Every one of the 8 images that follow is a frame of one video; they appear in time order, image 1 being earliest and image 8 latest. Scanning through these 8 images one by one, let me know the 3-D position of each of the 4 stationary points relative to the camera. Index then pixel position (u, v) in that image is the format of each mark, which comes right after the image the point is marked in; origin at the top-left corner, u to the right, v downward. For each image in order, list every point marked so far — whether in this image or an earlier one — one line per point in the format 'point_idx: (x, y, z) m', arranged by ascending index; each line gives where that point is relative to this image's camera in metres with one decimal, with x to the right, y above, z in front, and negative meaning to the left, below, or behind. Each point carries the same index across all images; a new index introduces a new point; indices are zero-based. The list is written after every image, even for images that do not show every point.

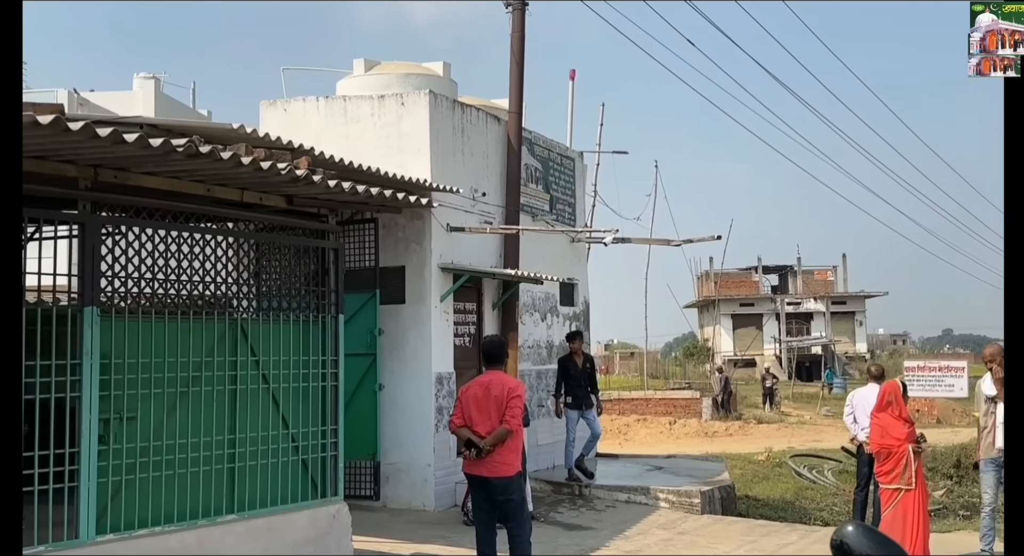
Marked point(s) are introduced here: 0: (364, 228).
0: (-1.3, +0.4, +9.7) m
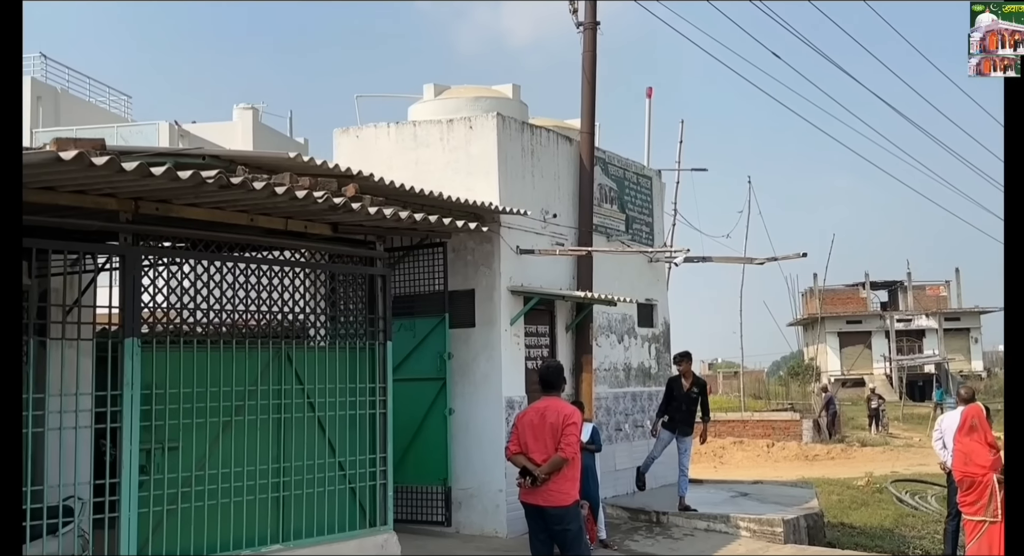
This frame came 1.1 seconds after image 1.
0: (-0.7, +0.2, +9.7) m
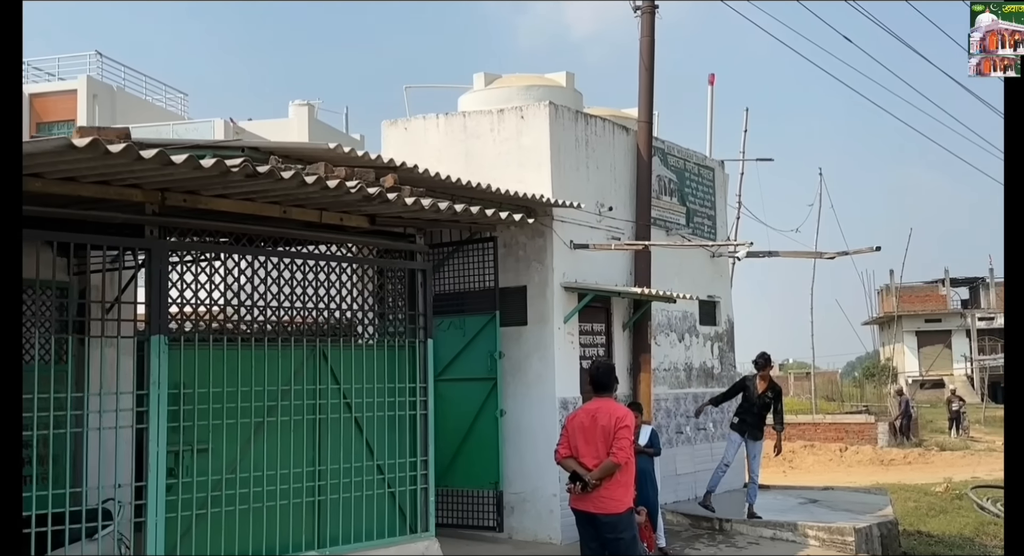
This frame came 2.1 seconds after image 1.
0: (-0.2, +0.3, +9.3) m
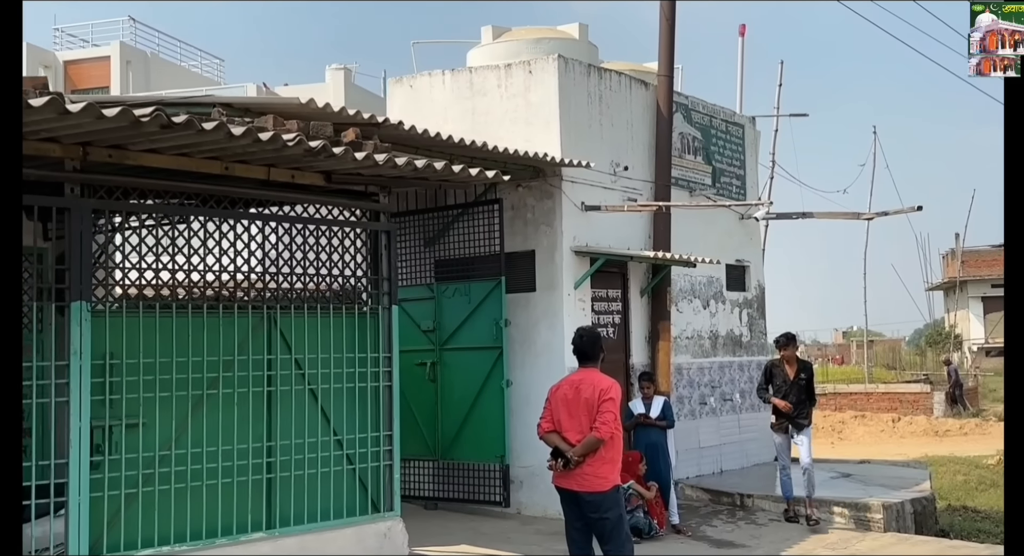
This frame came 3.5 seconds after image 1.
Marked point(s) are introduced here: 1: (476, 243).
0: (-0.2, +0.5, +8.9) m
1: (-0.3, +0.3, +9.0) m
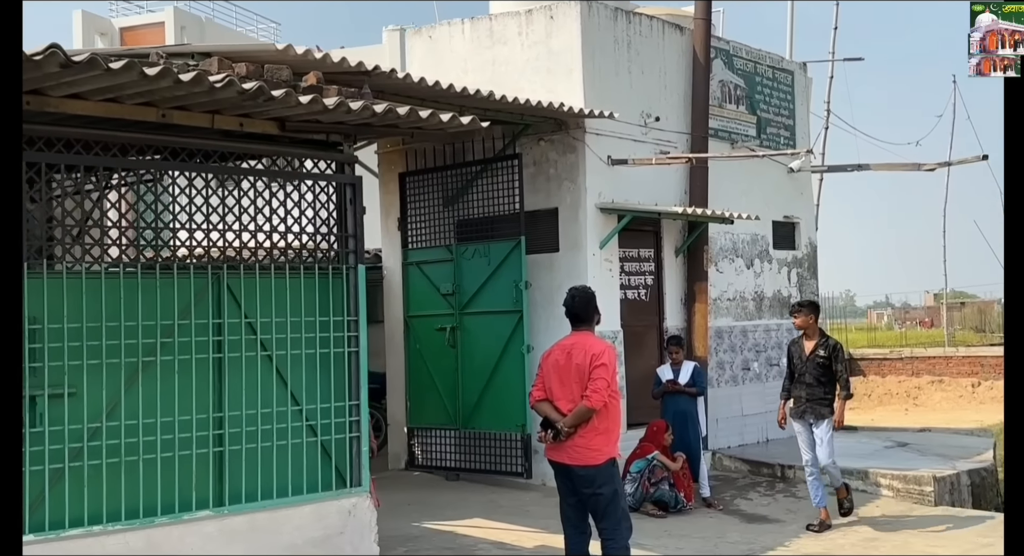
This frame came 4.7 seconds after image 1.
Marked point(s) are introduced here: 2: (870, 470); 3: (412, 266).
0: (0.0, +0.9, +8.4) m
1: (-0.2, +0.6, +8.5) m
2: (+2.7, -1.4, +8.3) m
3: (-0.8, +0.1, +9.0) m
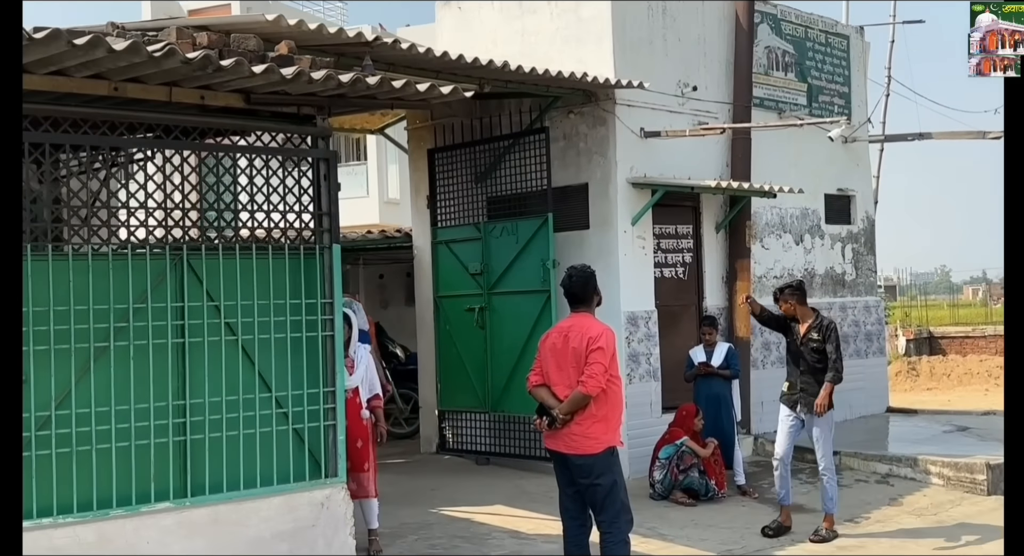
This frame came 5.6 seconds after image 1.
0: (+0.2, +1.0, +8.1) m
1: (+0.1, +0.7, +8.3) m
2: (+2.9, -1.3, +7.8) m
3: (-0.6, +0.3, +8.8) m
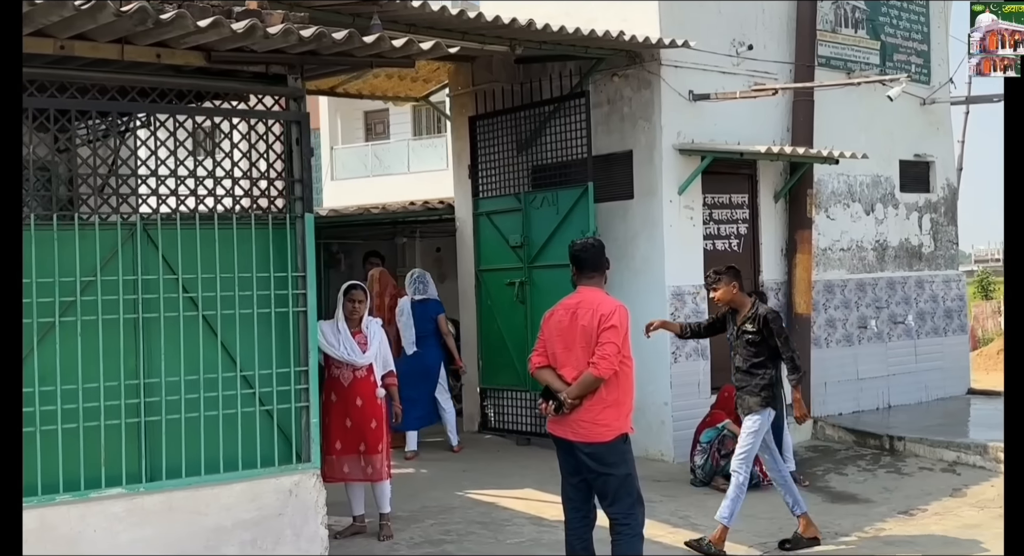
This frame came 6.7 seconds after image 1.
0: (+0.5, +1.2, +7.7) m
1: (+0.3, +0.9, +7.9) m
2: (+3.1, -1.1, +7.1) m
3: (-0.2, +0.5, +8.4) m
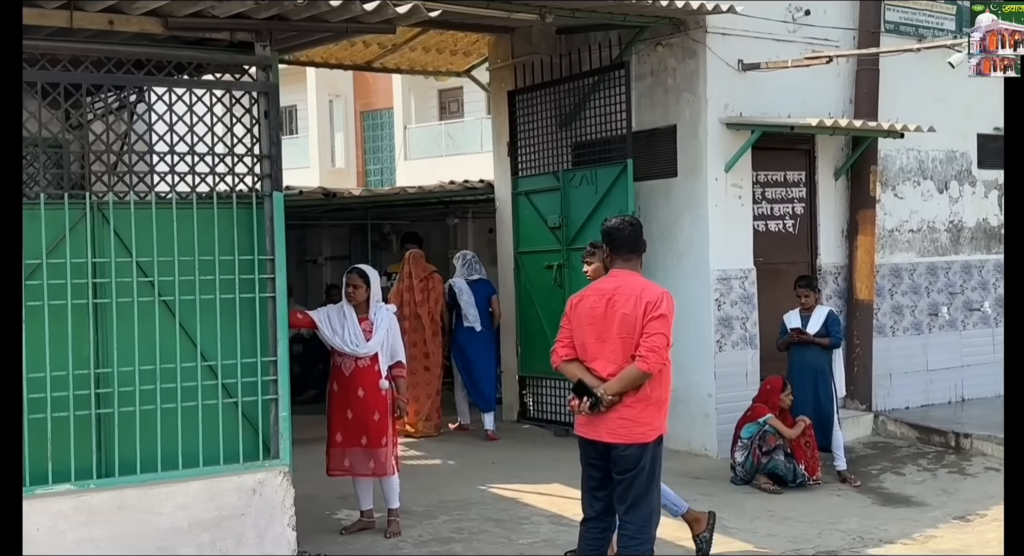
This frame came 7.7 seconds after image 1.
0: (+0.7, +1.3, +7.2) m
1: (+0.6, +1.1, +7.4) m
2: (+3.3, -1.0, +6.5) m
3: (+0.1, +0.6, +8.1) m
